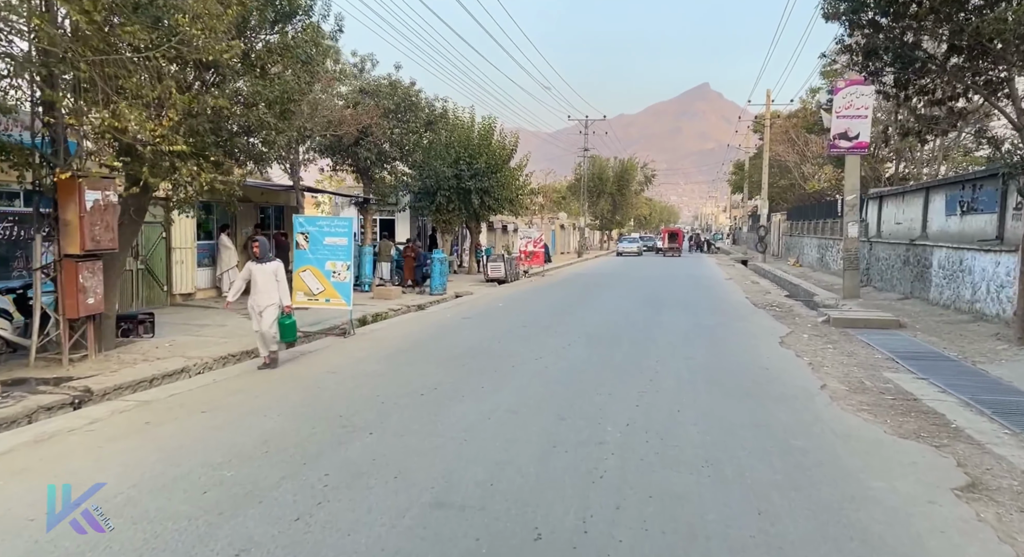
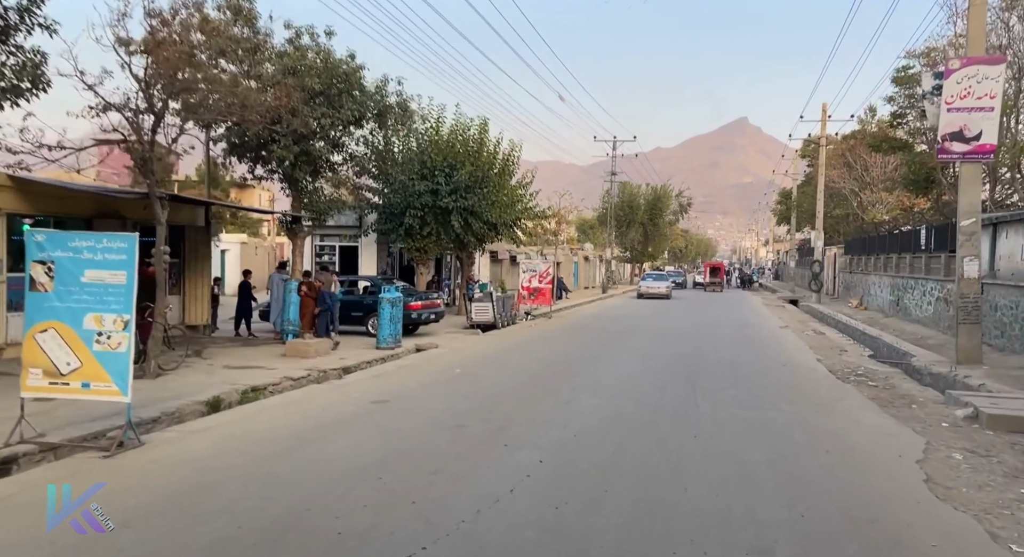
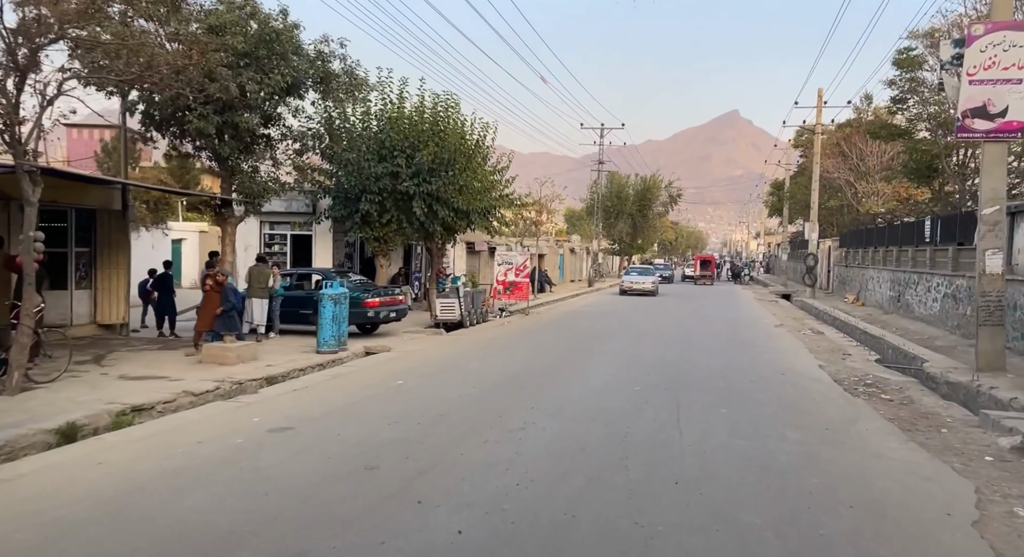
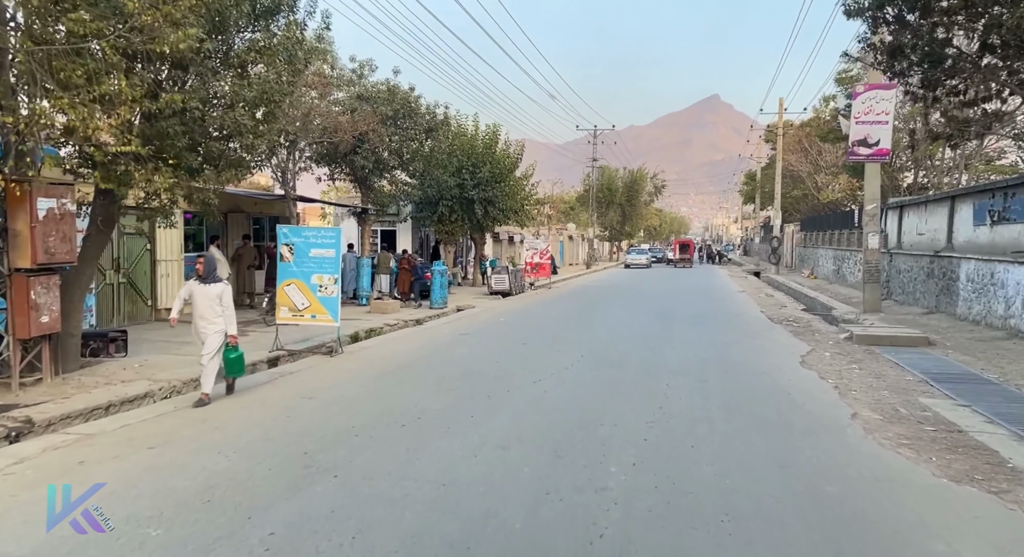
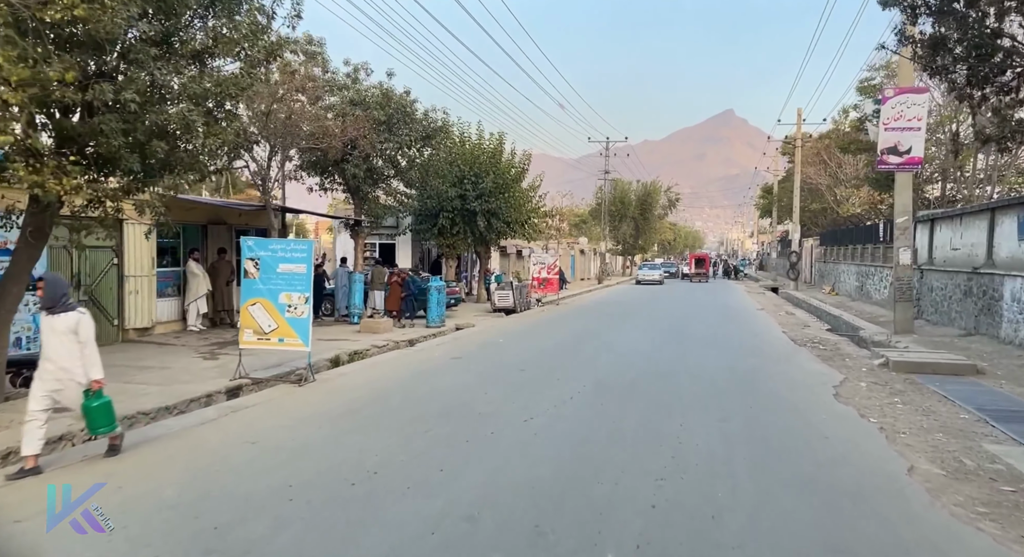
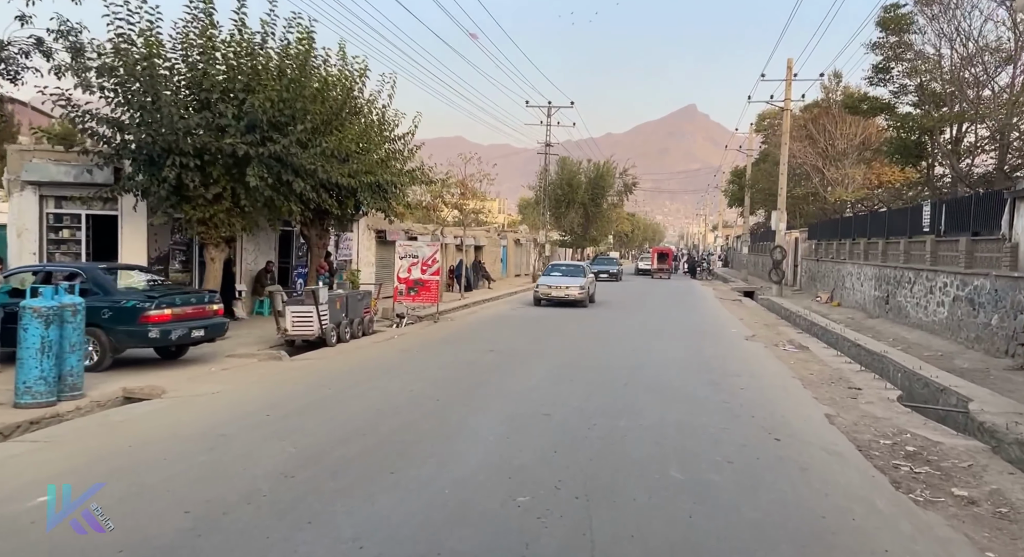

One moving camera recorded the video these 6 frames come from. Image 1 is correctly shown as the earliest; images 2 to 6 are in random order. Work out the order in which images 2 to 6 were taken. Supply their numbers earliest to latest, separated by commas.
4, 5, 2, 3, 6
